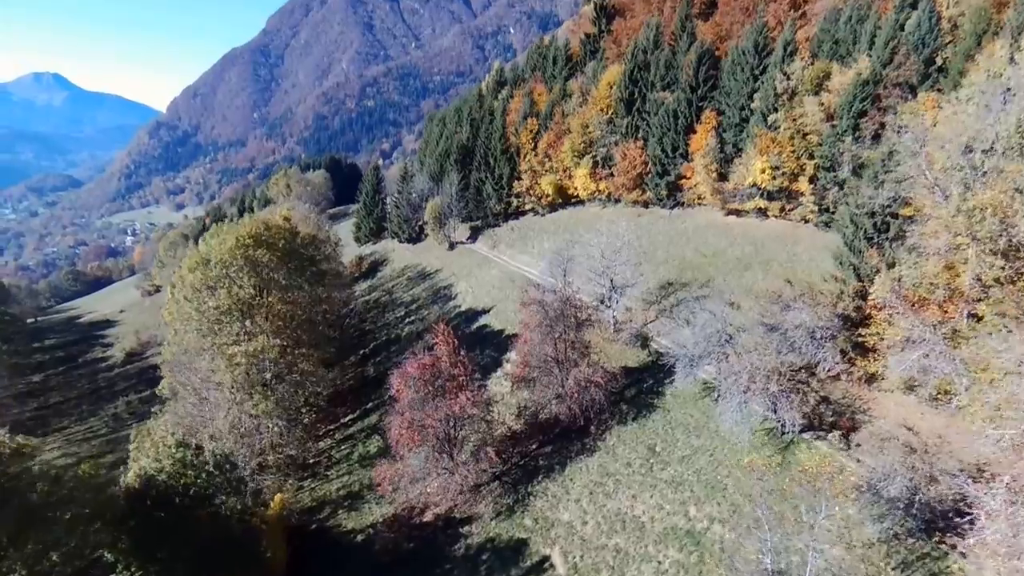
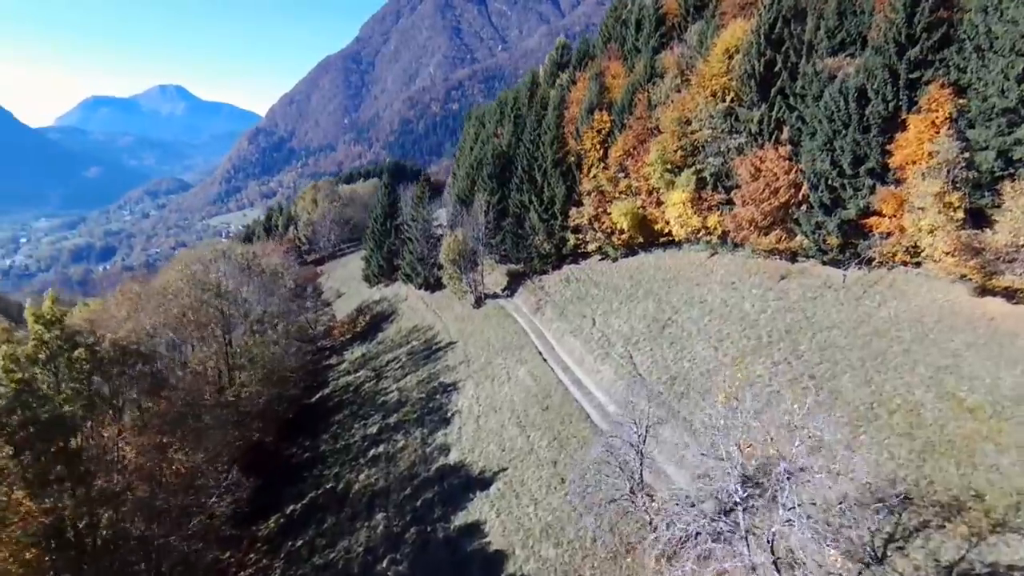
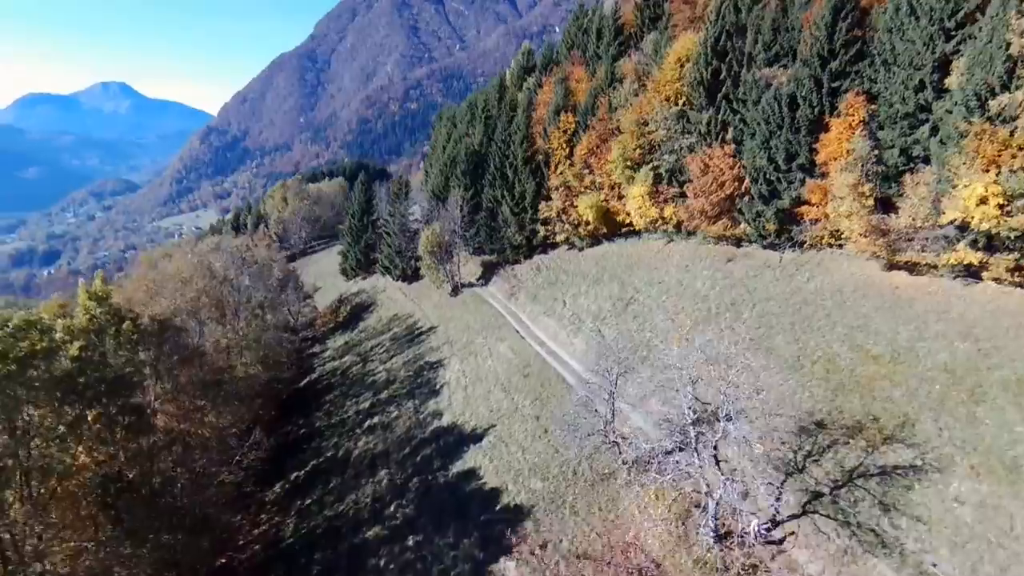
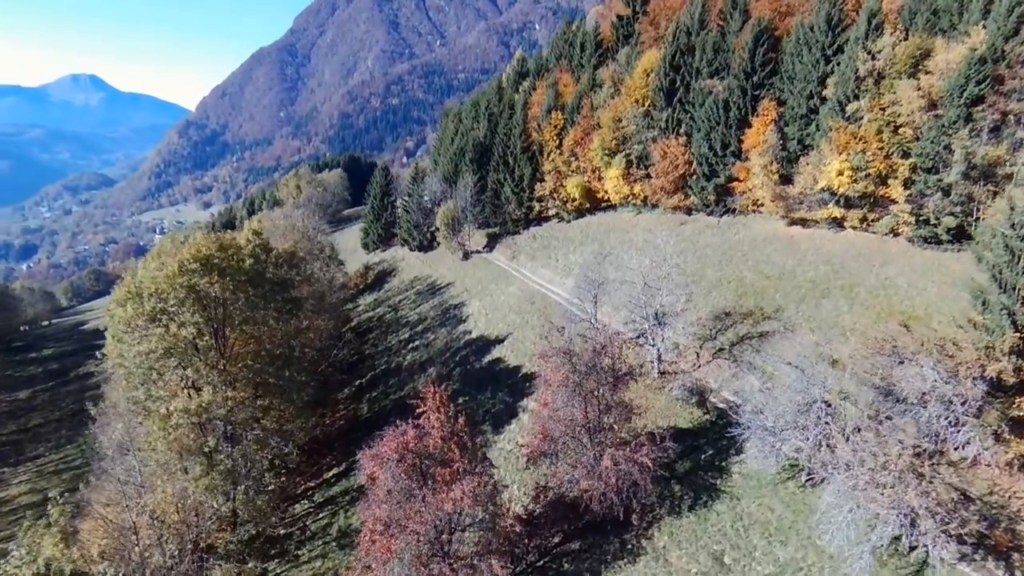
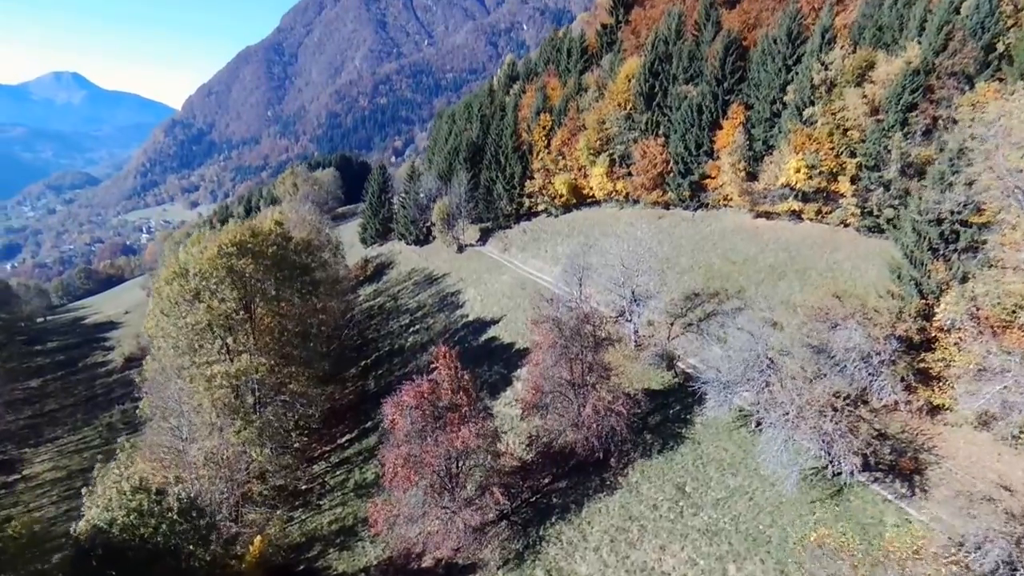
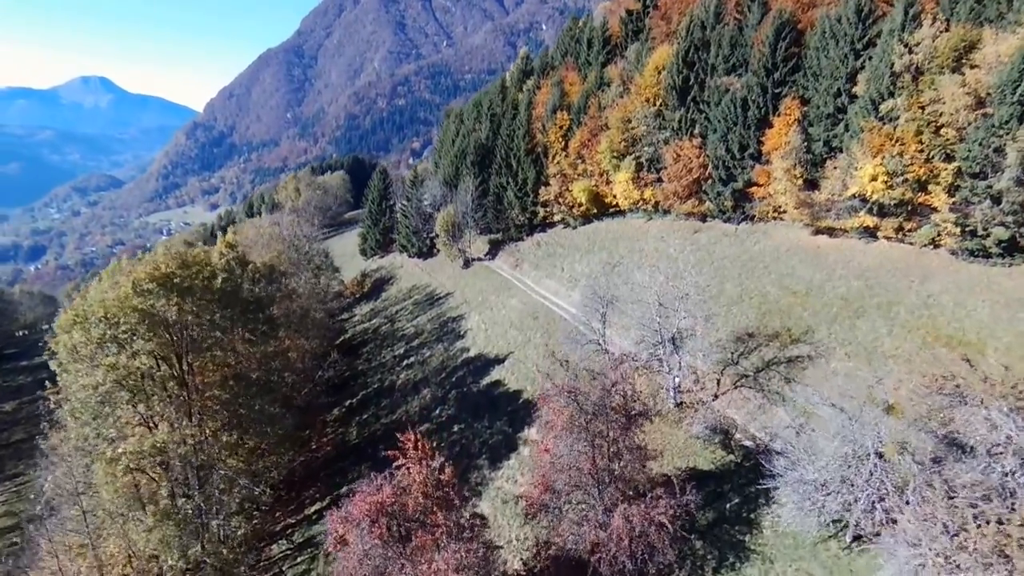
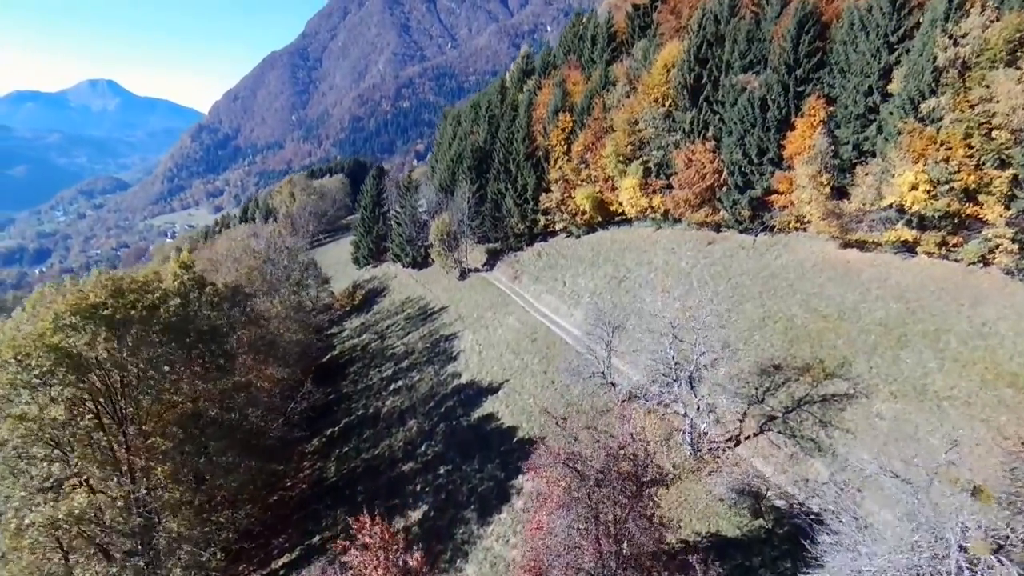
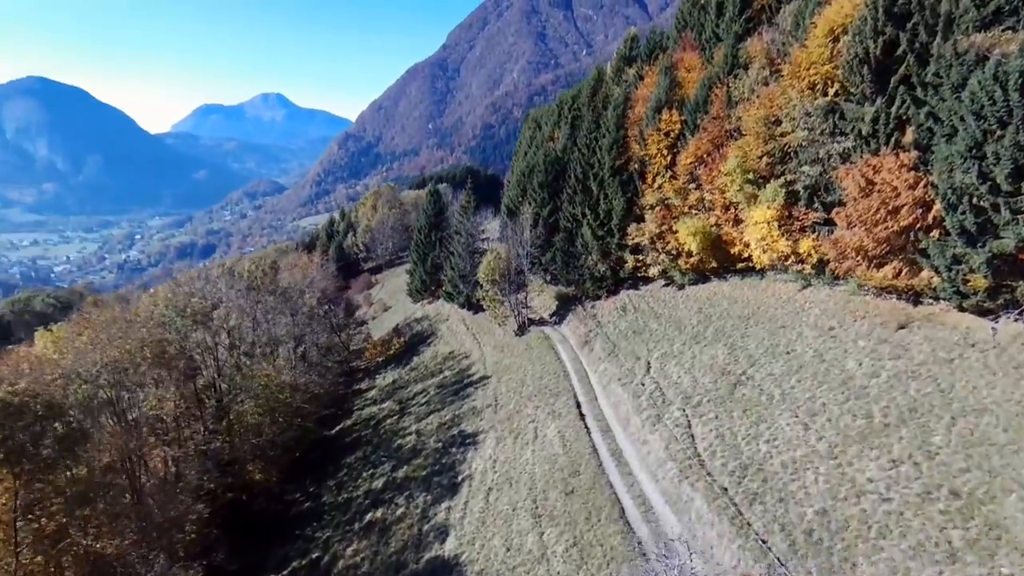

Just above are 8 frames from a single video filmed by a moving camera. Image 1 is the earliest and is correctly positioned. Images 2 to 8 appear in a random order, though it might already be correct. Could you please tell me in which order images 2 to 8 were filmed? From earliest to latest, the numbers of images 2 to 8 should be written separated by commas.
5, 4, 6, 7, 3, 2, 8
